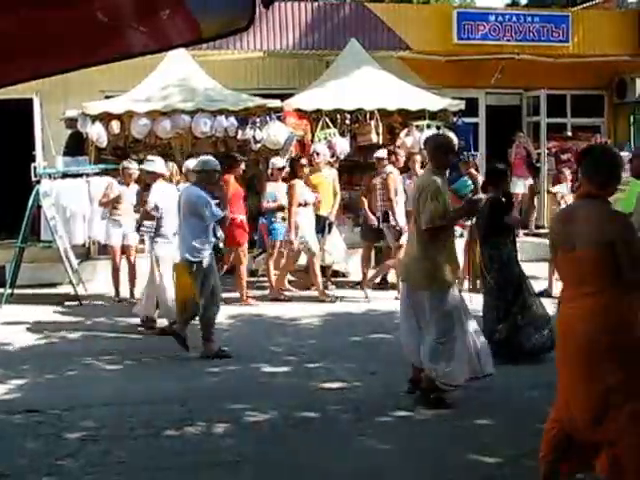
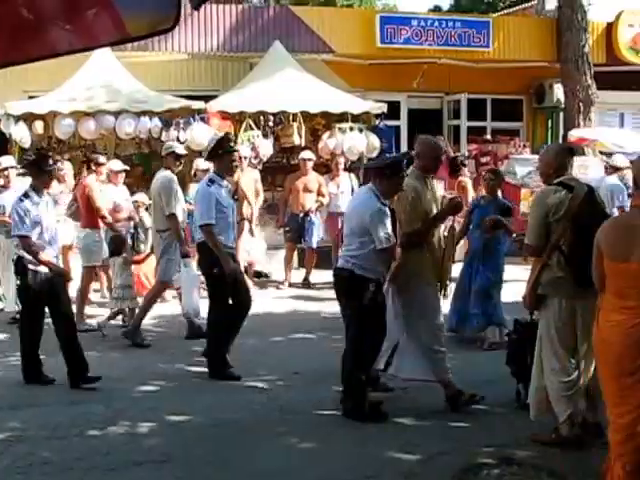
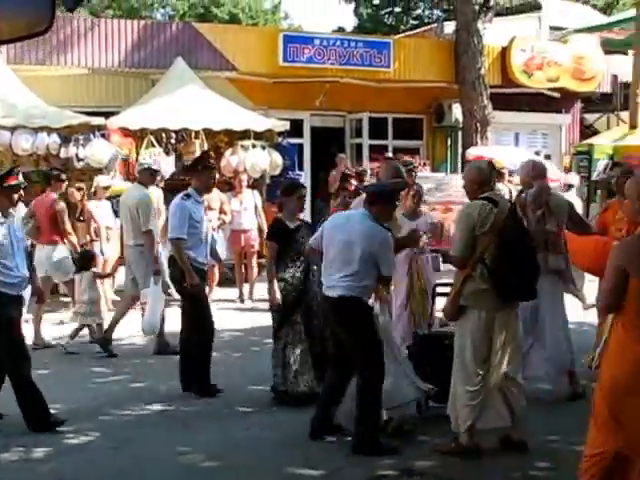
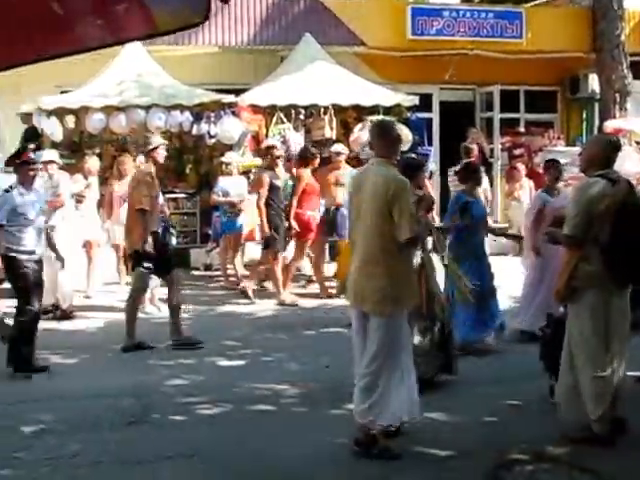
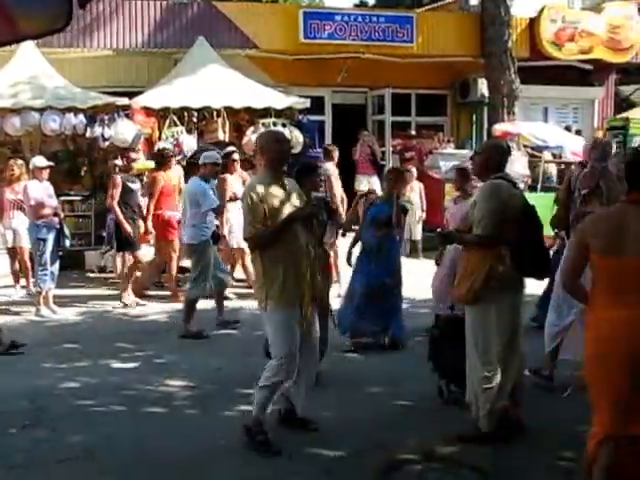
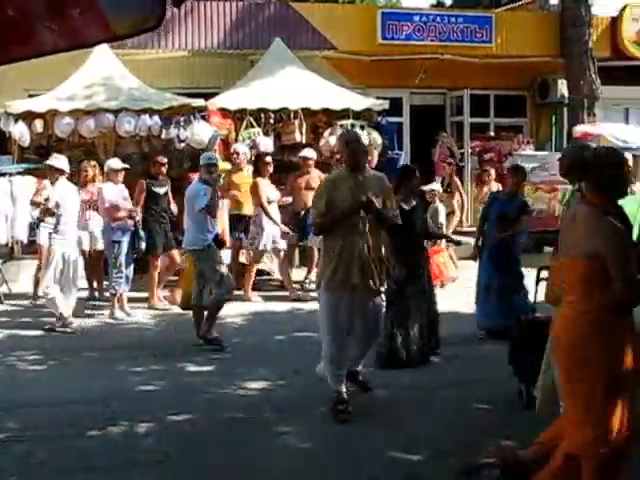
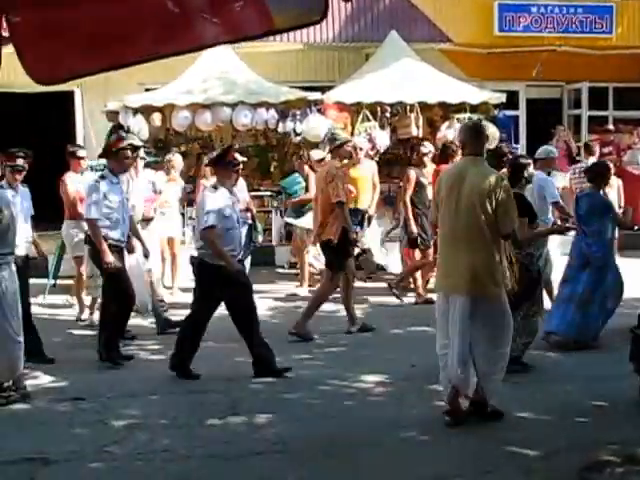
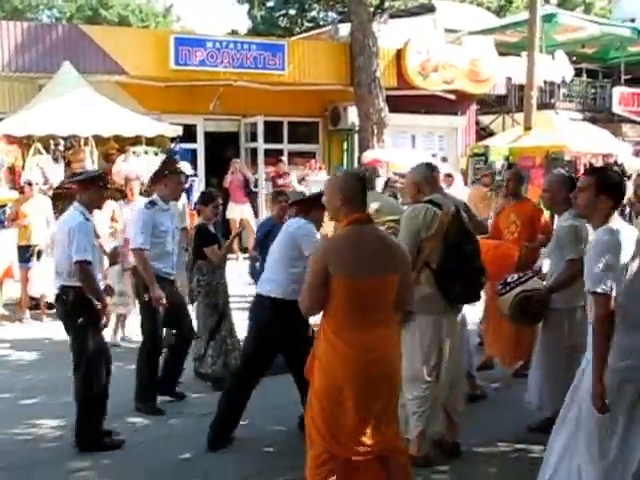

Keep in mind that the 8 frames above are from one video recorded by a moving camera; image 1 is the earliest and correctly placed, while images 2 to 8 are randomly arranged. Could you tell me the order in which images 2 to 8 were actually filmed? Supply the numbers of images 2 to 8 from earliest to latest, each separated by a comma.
6, 5, 4, 7, 2, 3, 8
